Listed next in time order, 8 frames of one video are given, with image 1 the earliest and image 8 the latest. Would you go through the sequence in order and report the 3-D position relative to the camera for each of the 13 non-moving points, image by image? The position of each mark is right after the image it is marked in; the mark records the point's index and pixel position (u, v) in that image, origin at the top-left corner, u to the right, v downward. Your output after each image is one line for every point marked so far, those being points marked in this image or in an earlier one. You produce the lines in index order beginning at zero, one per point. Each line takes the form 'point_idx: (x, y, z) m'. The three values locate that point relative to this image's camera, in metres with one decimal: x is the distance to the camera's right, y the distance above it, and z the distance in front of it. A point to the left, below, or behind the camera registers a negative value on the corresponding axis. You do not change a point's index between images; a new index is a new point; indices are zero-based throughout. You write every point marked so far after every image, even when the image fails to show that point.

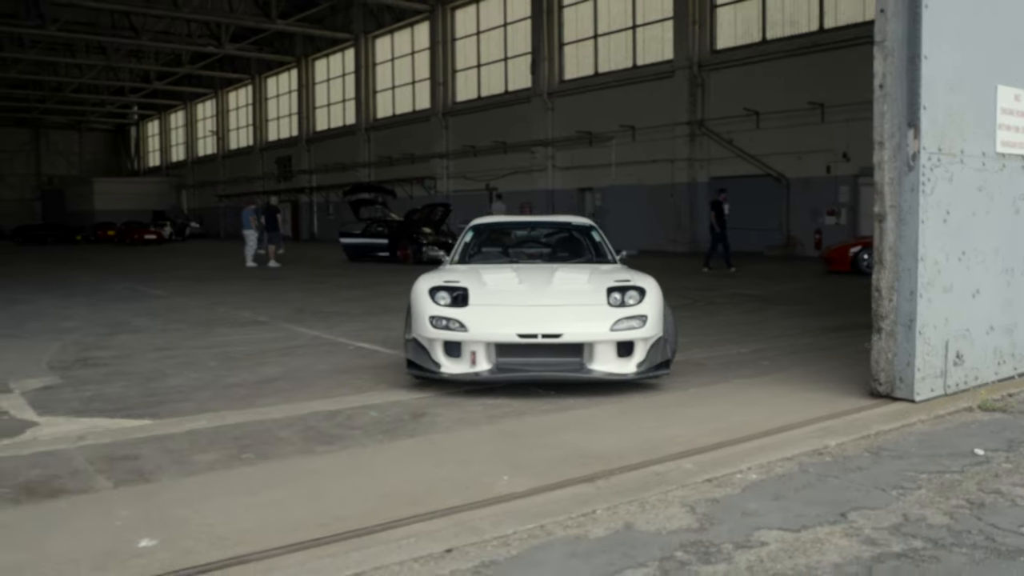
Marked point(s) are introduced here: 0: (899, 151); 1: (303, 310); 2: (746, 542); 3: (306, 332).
0: (+2.2, +0.8, +5.4) m
1: (-2.4, -0.2, +11.2) m
2: (+0.8, -0.8, +3.3) m
3: (-1.9, -0.4, +9.0) m
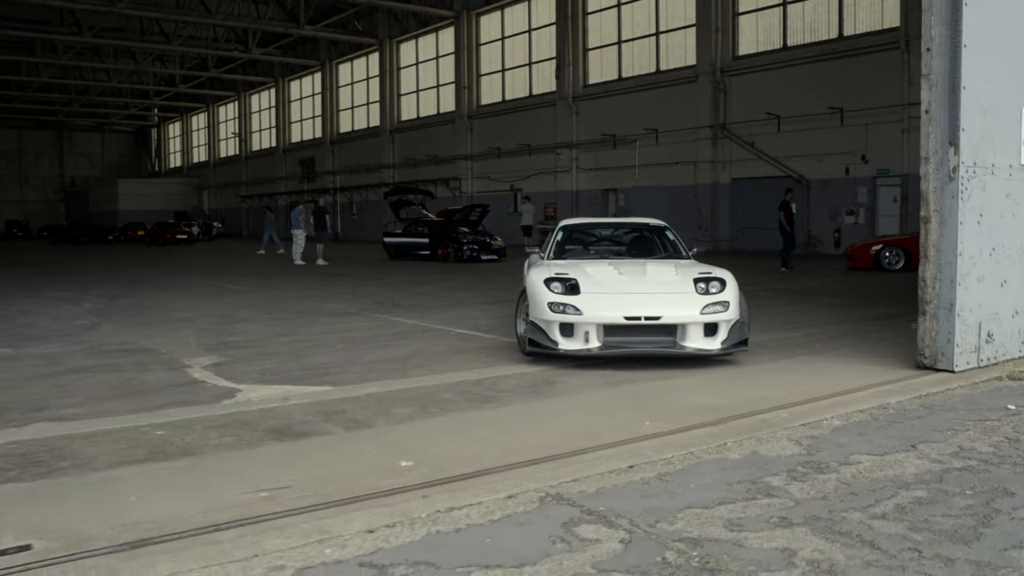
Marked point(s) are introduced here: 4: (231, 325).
0: (+2.9, +0.8, +6.5) m
1: (-1.6, -0.2, +12.3) m
2: (+1.5, -0.8, +4.4) m
3: (-1.1, -0.3, +10.1) m
4: (-2.9, -0.4, +10.1) m
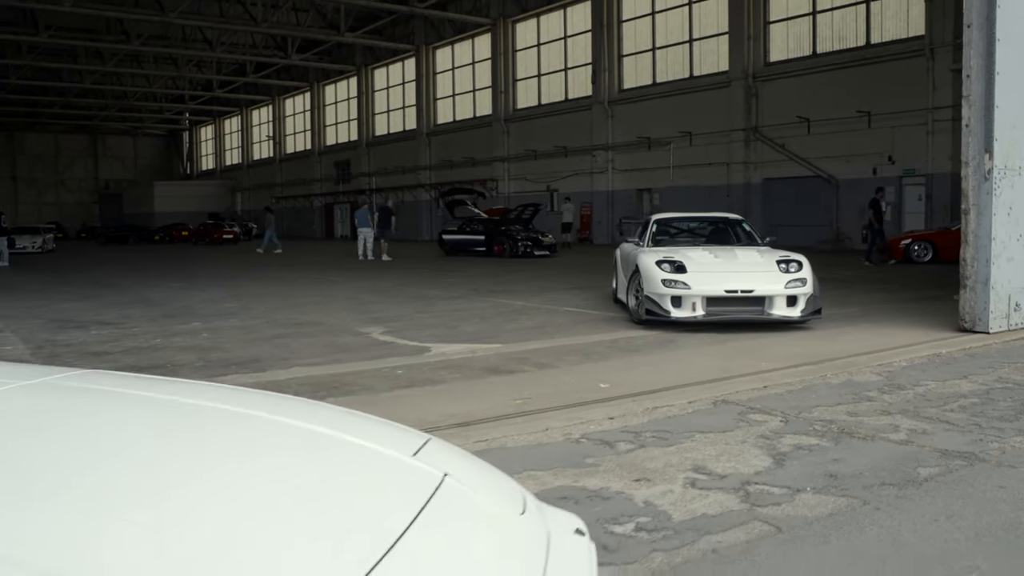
0: (+4.0, +1.0, +8.2) m
1: (-0.5, 0.0, +14.1) m
2: (+2.6, -0.6, +6.1) m
3: (0.0, -0.2, +11.8) m
4: (-1.8, -0.2, +11.8) m
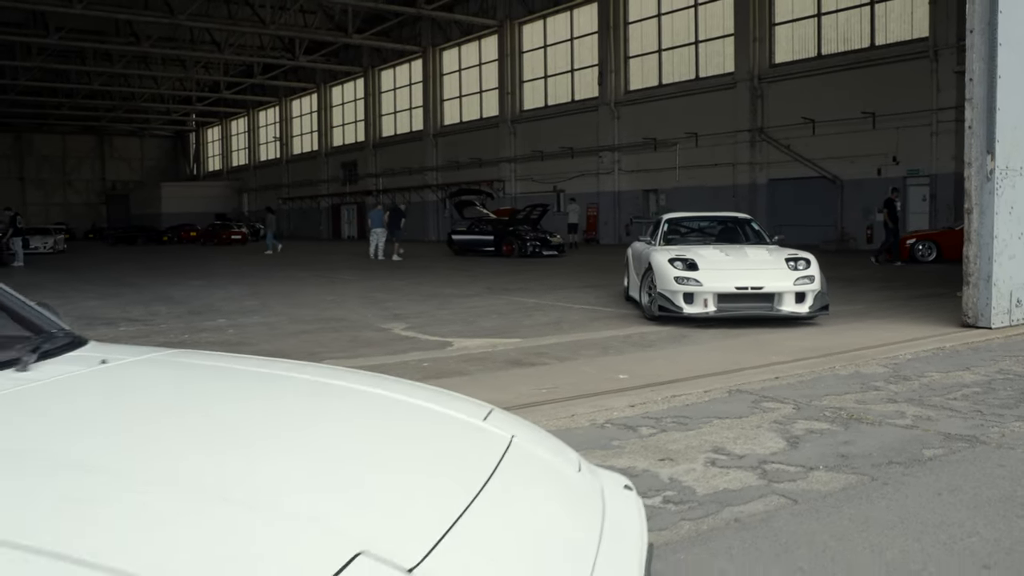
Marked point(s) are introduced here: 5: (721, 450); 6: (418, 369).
0: (+4.1, +1.0, +8.5) m
1: (-0.3, 0.0, +14.4) m
2: (+2.7, -0.6, +6.4) m
3: (+0.2, -0.2, +12.1) m
4: (-1.6, -0.2, +12.1) m
5: (+1.0, -0.7, +4.4) m
6: (-0.7, -0.6, +6.9) m
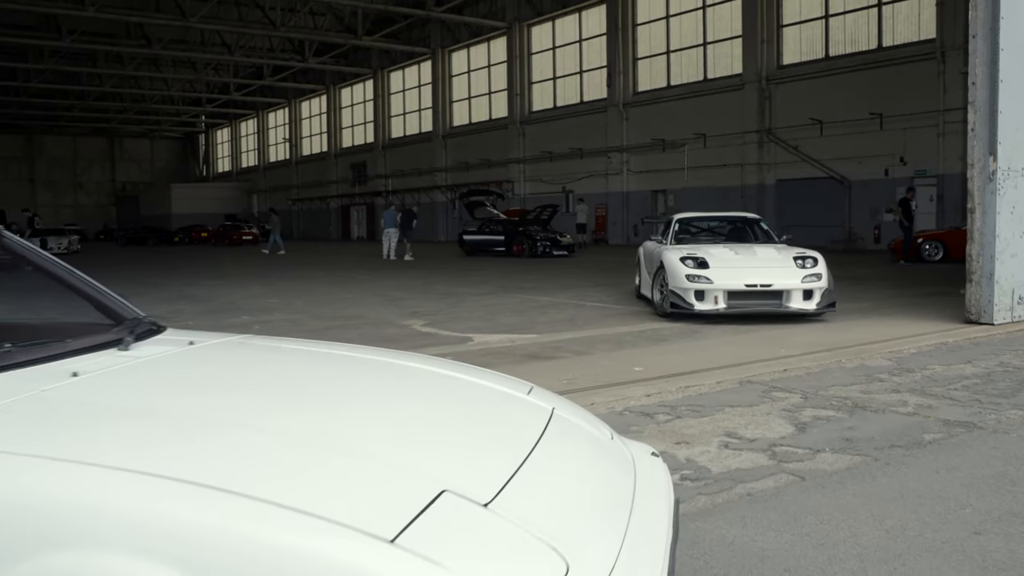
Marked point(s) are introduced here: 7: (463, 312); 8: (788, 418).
0: (+4.3, +1.1, +8.8) m
1: (-0.1, 0.0, +14.7) m
2: (+2.8, -0.5, +6.7) m
3: (+0.3, -0.1, +12.4) m
4: (-1.5, -0.2, +12.4) m
5: (+1.1, -0.7, +4.7) m
6: (-0.5, -0.6, +7.2) m
7: (-0.5, -0.3, +10.7) m
8: (+1.4, -0.7, +5.1) m
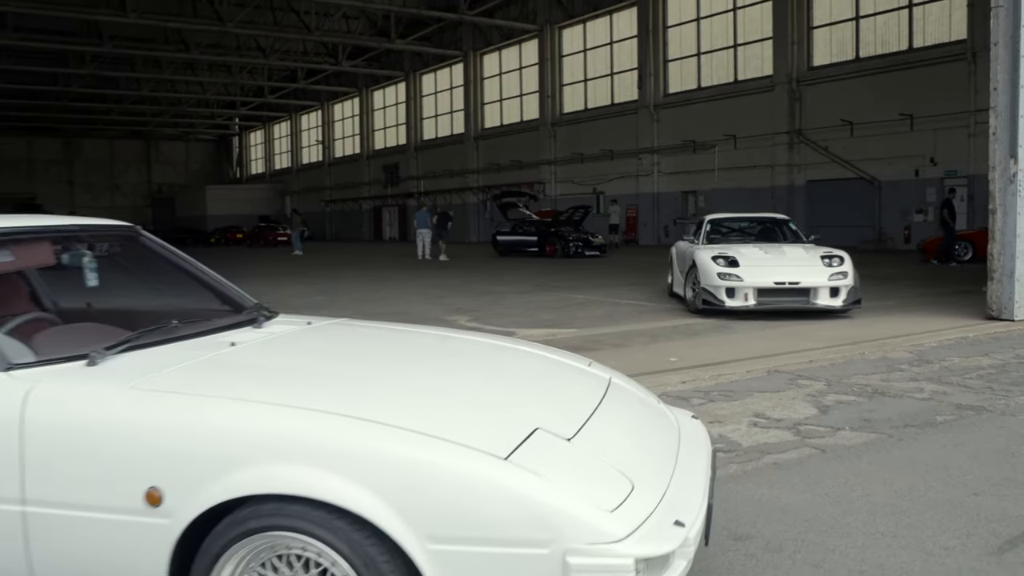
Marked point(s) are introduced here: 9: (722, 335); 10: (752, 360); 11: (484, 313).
0: (+4.7, +1.1, +9.2) m
1: (+0.5, 0.0, +15.2) m
2: (+3.2, -0.5, +7.1) m
3: (+0.8, -0.1, +12.9) m
4: (-1.0, -0.1, +13.0) m
5: (+1.3, -0.7, +5.2) m
6: (-0.2, -0.5, +7.7) m
7: (-0.1, -0.2, +11.2) m
8: (+1.7, -0.6, +5.5) m
9: (+1.8, -0.4, +8.5) m
10: (+1.7, -0.5, +7.0) m
11: (-0.3, -0.3, +10.8) m
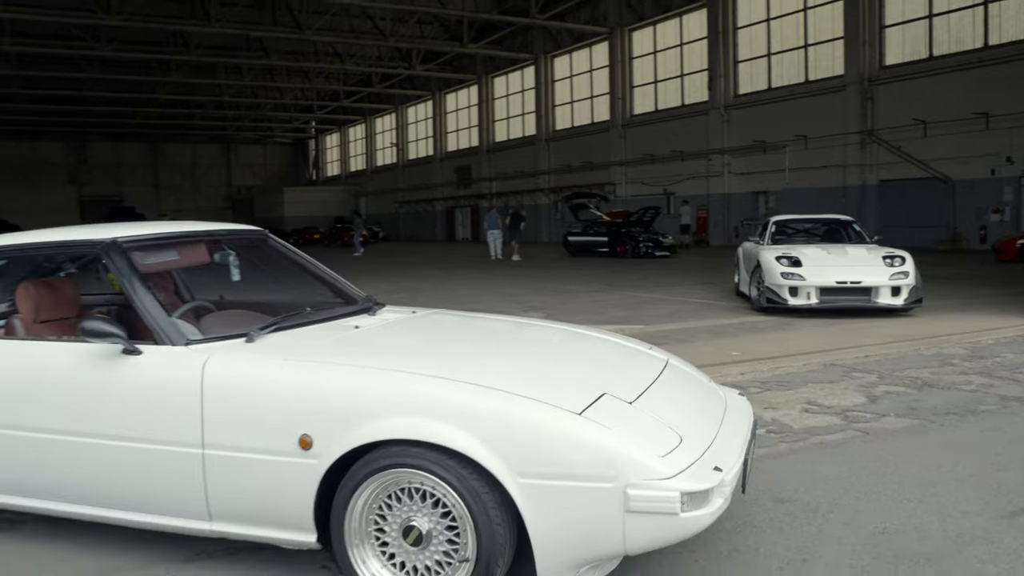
0: (+5.4, +1.1, +9.4) m
1: (+1.6, +0.1, +15.7) m
2: (+3.7, -0.5, +7.4) m
3: (+1.8, -0.1, +13.4) m
4: (0.0, -0.1, +13.6) m
5: (+1.8, -0.7, +5.6) m
6: (+0.4, -0.5, +8.3) m
7: (+0.8, -0.2, +11.8) m
8: (+2.2, -0.6, +5.9) m
9: (+2.5, -0.4, +8.9) m
10: (+2.3, -0.5, +7.4) m
11: (+0.5, -0.3, +11.4) m
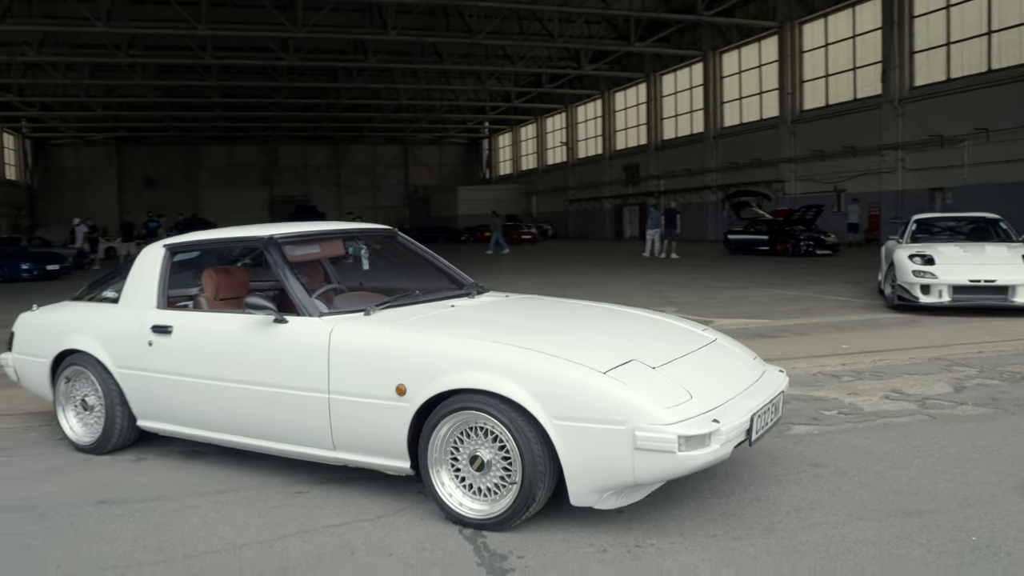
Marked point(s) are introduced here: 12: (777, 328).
0: (+6.6, +1.1, +9.0) m
1: (+4.1, +0.1, +15.9) m
2: (+4.7, -0.5, +7.4) m
3: (+3.8, -0.1, +13.6) m
4: (+2.1, -0.1, +14.1) m
5: (+2.4, -0.6, +6.0) m
6: (+1.6, -0.5, +8.9) m
7: (+2.5, -0.2, +12.2) m
8: (+2.9, -0.6, +6.2) m
9: (+3.7, -0.4, +9.1) m
10: (+3.2, -0.5, +7.7) m
11: (+2.2, -0.2, +11.9) m
12: (+2.5, -0.4, +9.2) m
